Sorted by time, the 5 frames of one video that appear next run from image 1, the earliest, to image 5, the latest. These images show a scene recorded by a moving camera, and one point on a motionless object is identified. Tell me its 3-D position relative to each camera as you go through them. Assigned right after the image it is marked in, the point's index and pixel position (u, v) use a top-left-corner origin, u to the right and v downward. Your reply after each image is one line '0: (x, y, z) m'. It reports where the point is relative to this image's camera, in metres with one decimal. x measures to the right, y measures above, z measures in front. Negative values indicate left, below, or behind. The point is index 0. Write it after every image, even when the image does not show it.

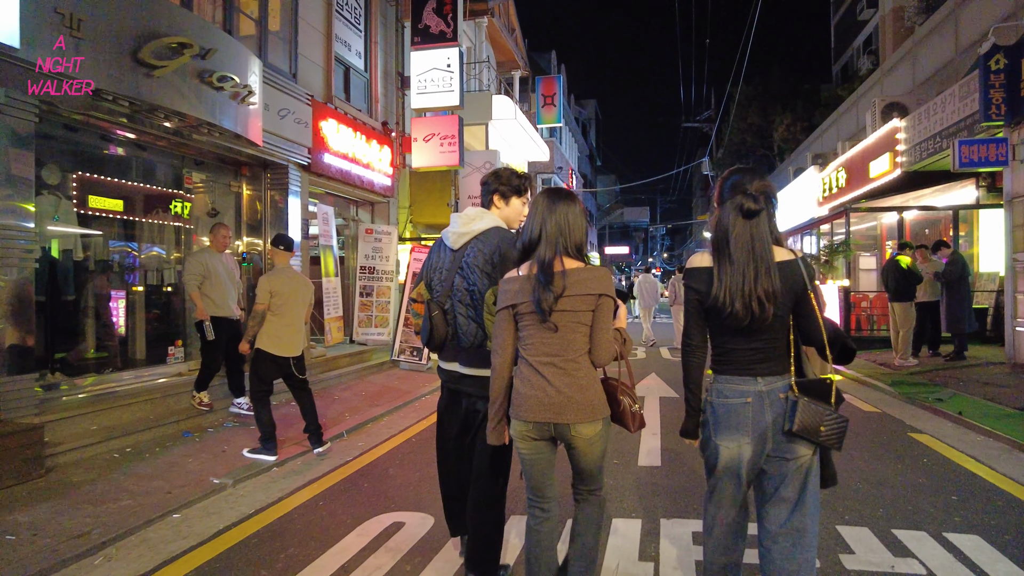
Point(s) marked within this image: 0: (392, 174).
0: (-2.2, +2.1, +11.8) m
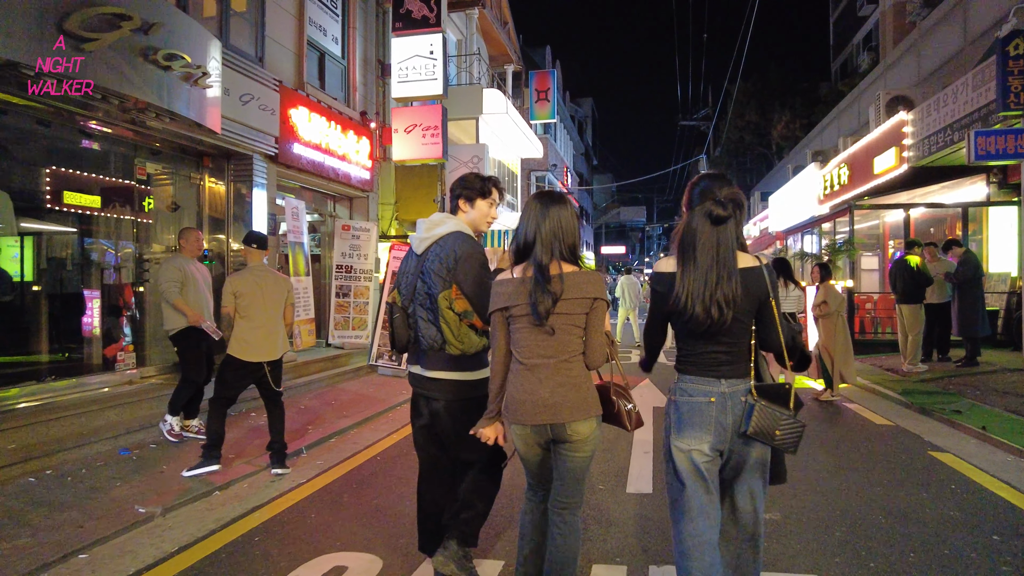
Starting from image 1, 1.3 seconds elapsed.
0: (-2.4, +2.1, +11.1) m
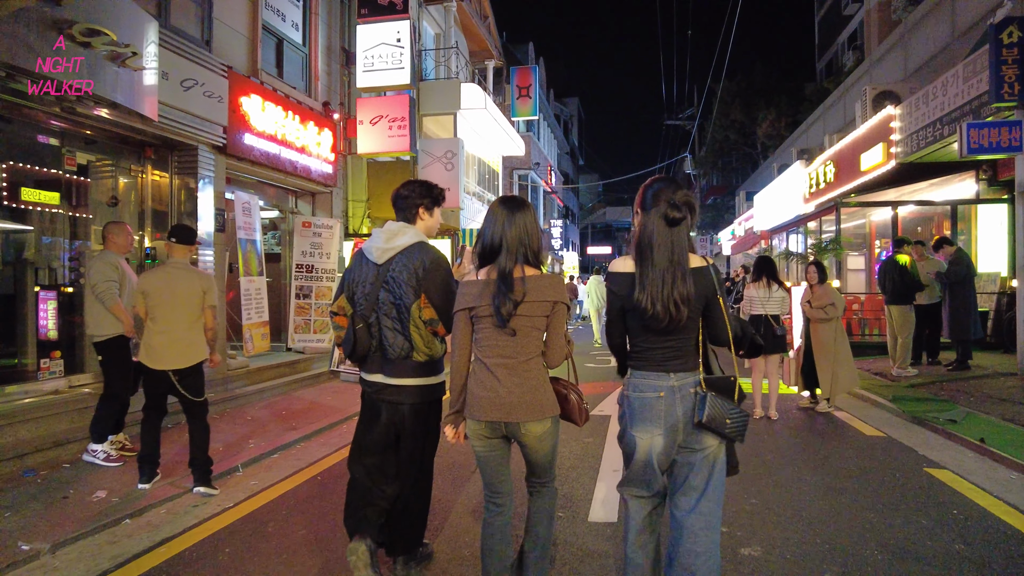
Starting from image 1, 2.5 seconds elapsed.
0: (-2.9, +2.1, +10.5) m
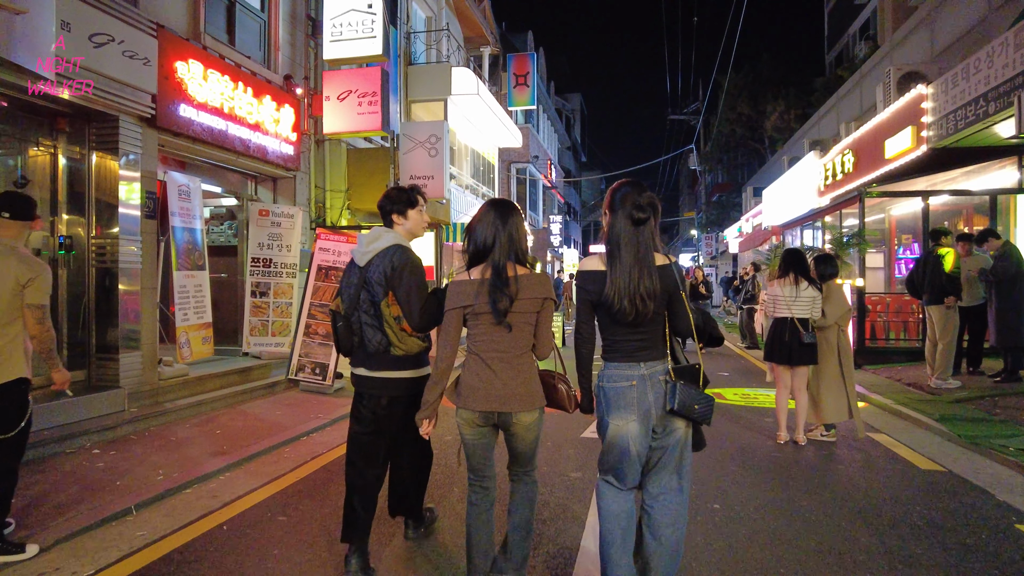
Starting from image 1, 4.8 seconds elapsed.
0: (-3.1, +2.1, +9.3) m
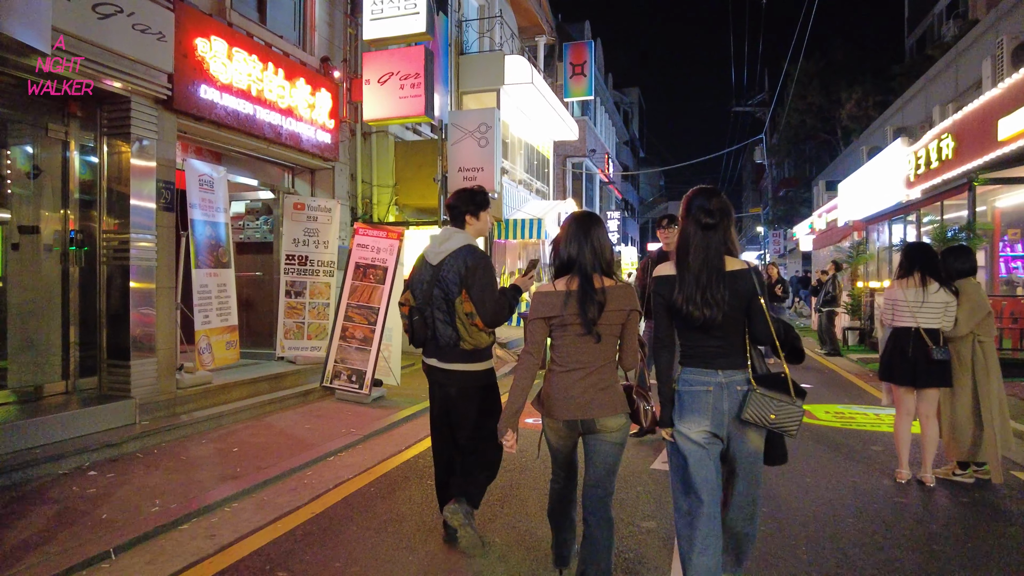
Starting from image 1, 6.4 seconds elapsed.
0: (-2.3, +2.1, +8.6) m
